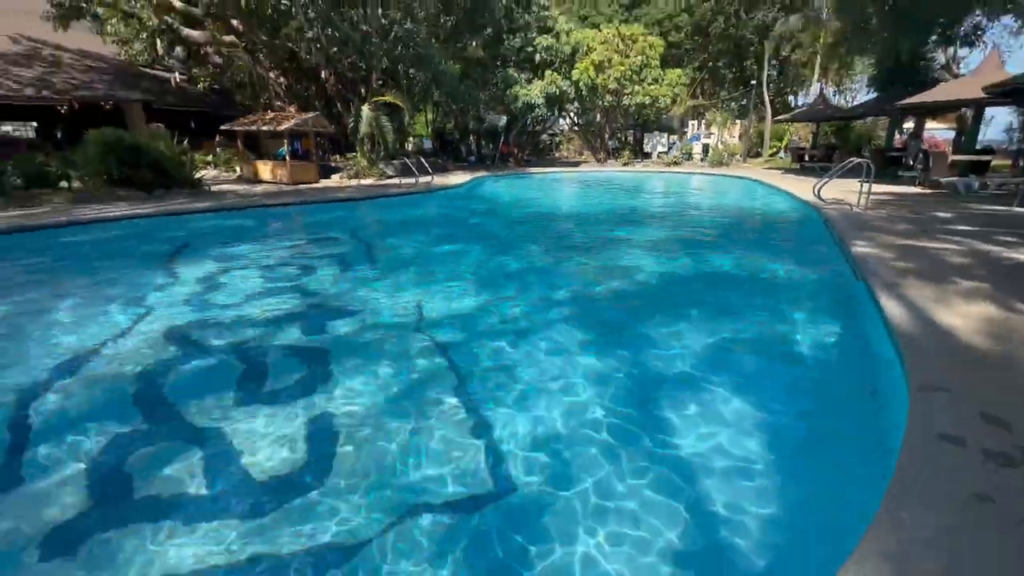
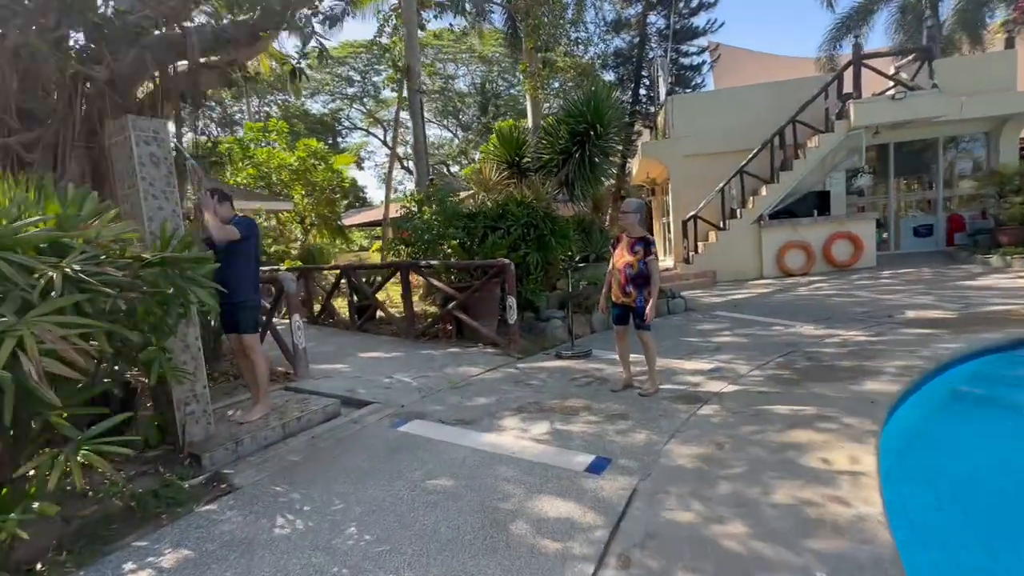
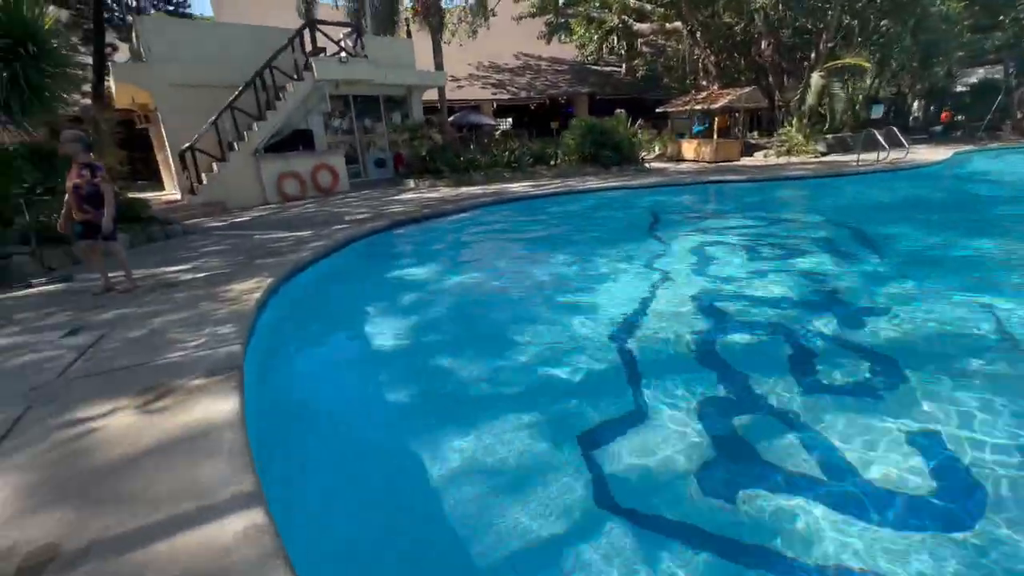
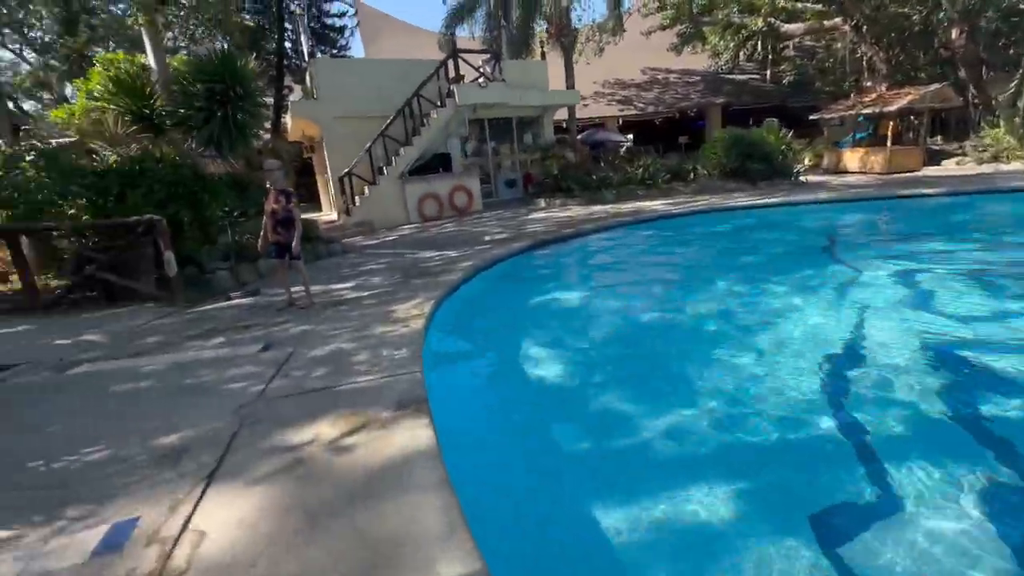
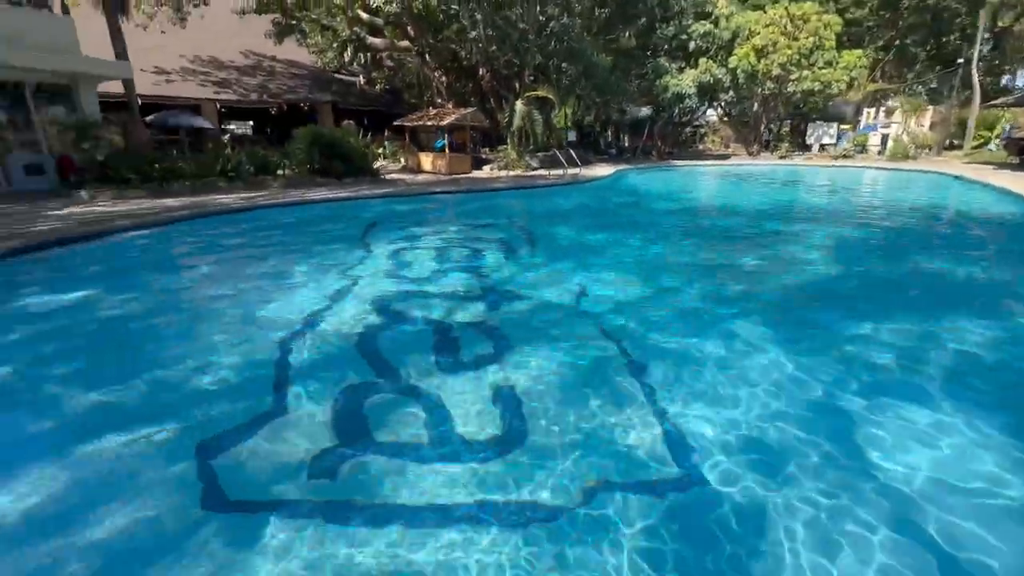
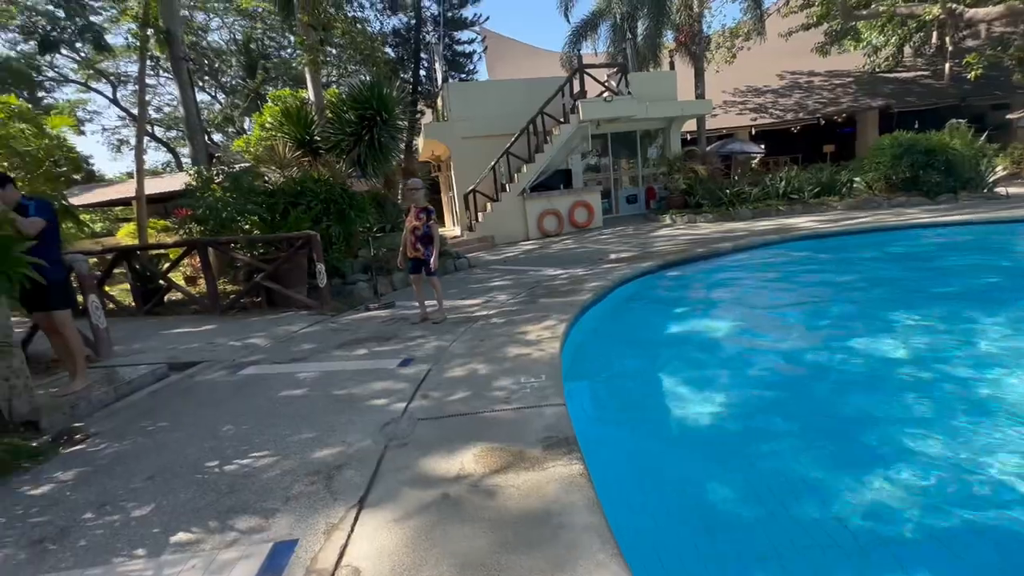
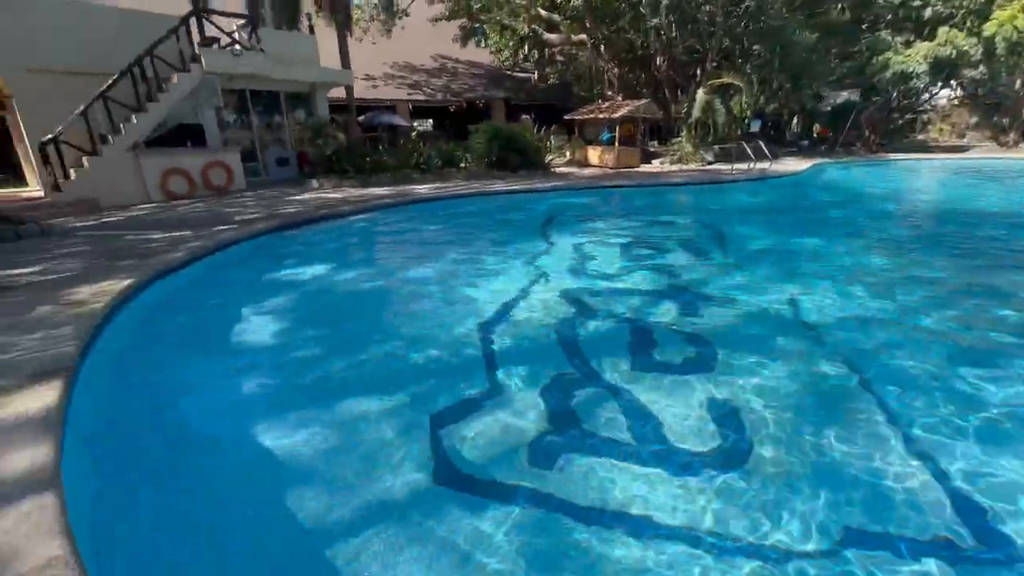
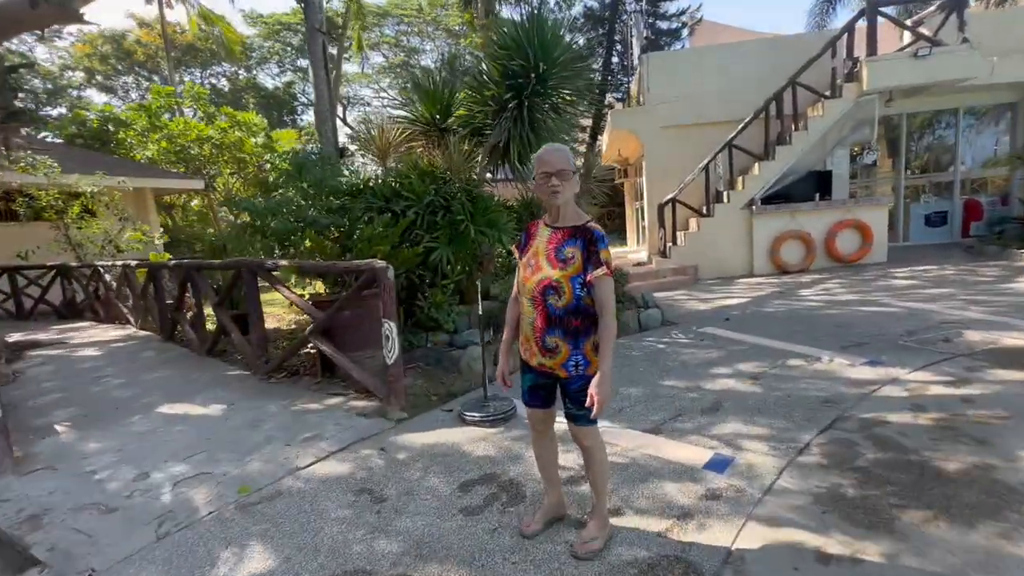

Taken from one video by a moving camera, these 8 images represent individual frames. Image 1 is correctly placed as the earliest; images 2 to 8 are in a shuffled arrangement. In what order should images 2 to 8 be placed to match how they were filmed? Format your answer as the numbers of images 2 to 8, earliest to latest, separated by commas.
5, 7, 3, 4, 6, 2, 8
